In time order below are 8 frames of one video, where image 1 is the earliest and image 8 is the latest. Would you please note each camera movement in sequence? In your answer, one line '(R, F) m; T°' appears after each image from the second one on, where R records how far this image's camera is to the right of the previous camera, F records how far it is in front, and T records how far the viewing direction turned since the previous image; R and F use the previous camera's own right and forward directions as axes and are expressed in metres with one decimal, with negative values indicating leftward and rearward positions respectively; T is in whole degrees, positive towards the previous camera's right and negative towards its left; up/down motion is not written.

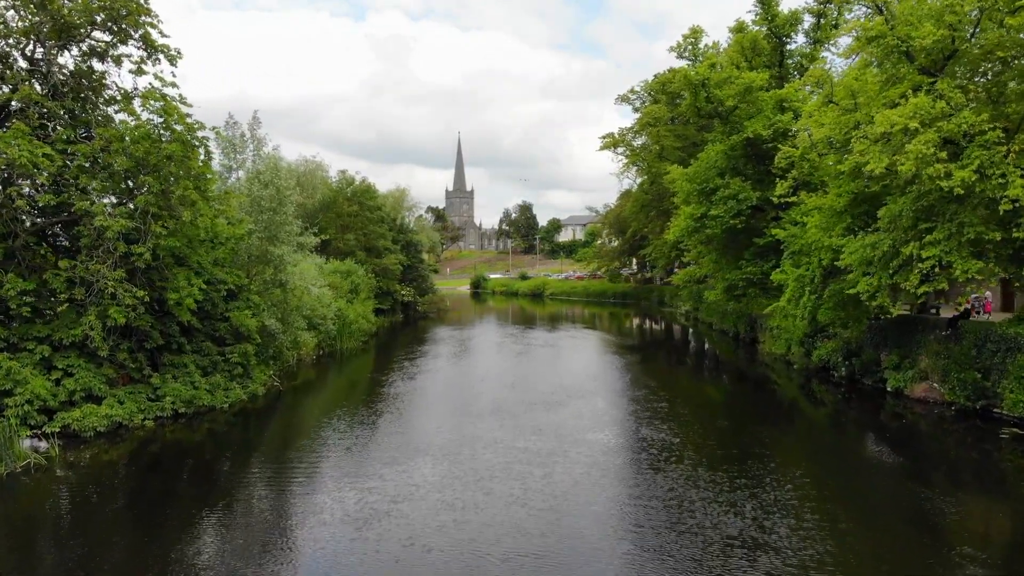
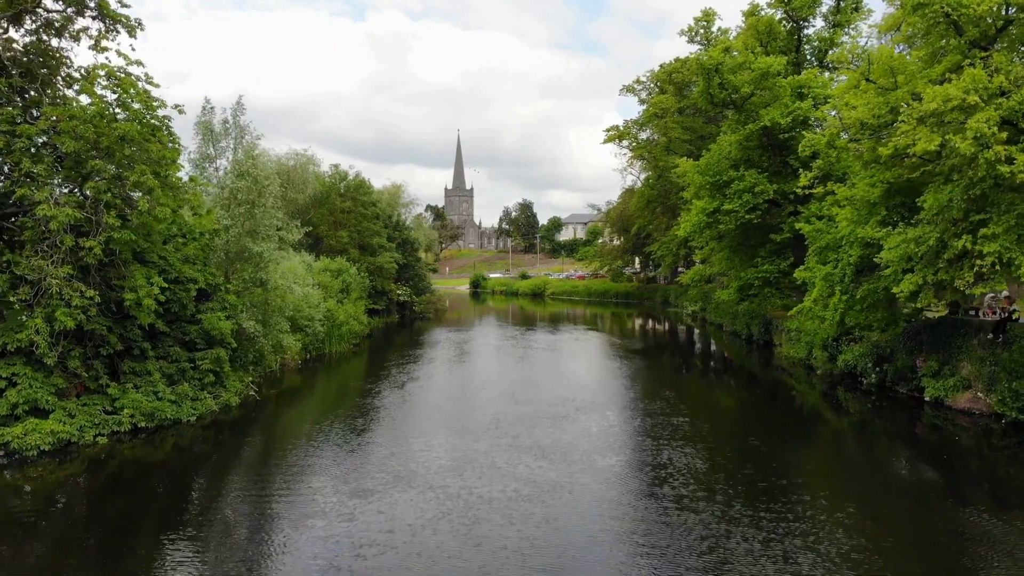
(0.0, +1.6) m; 0°
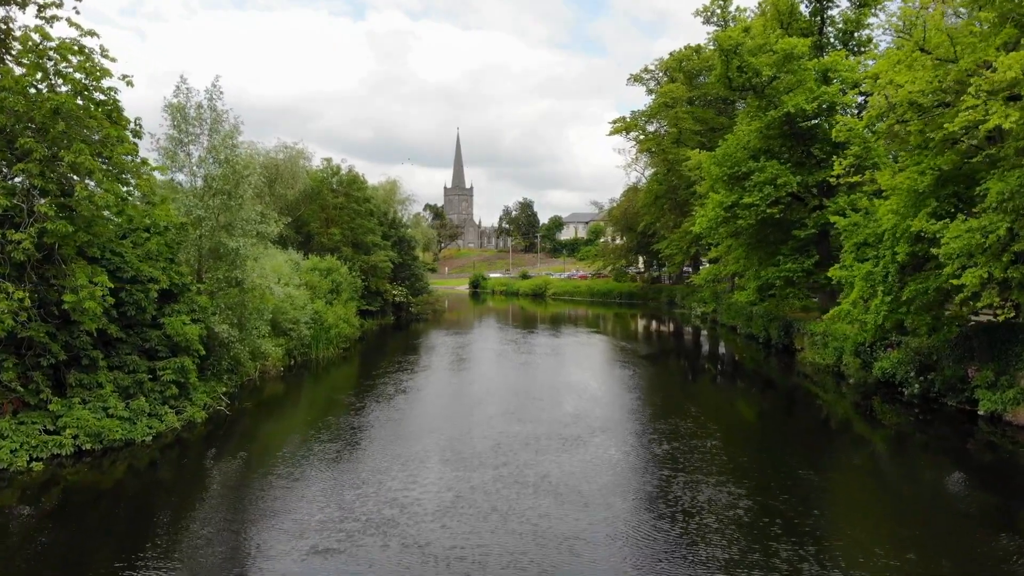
(-0.1, +1.8) m; 0°
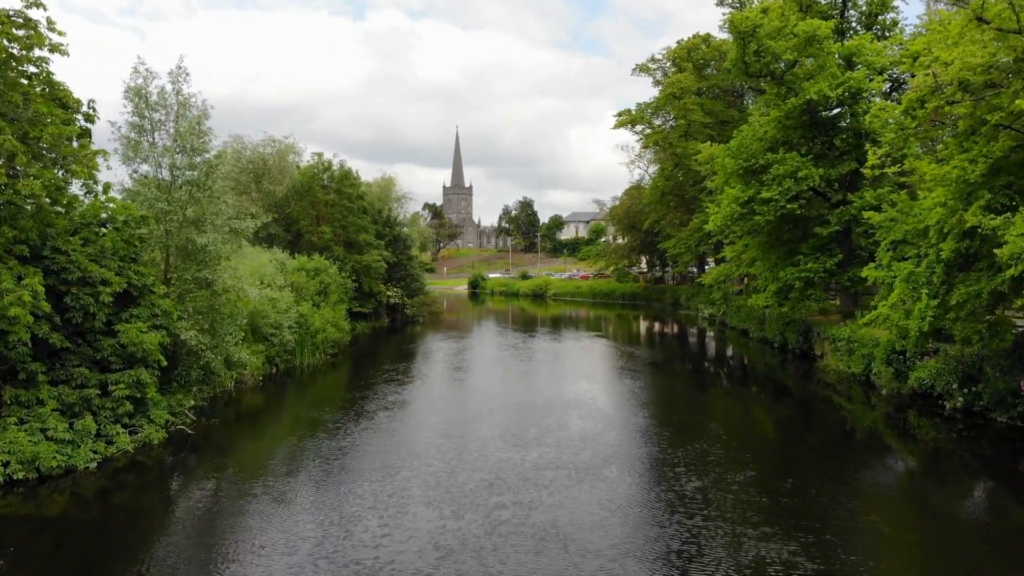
(0.0, +1.6) m; 0°
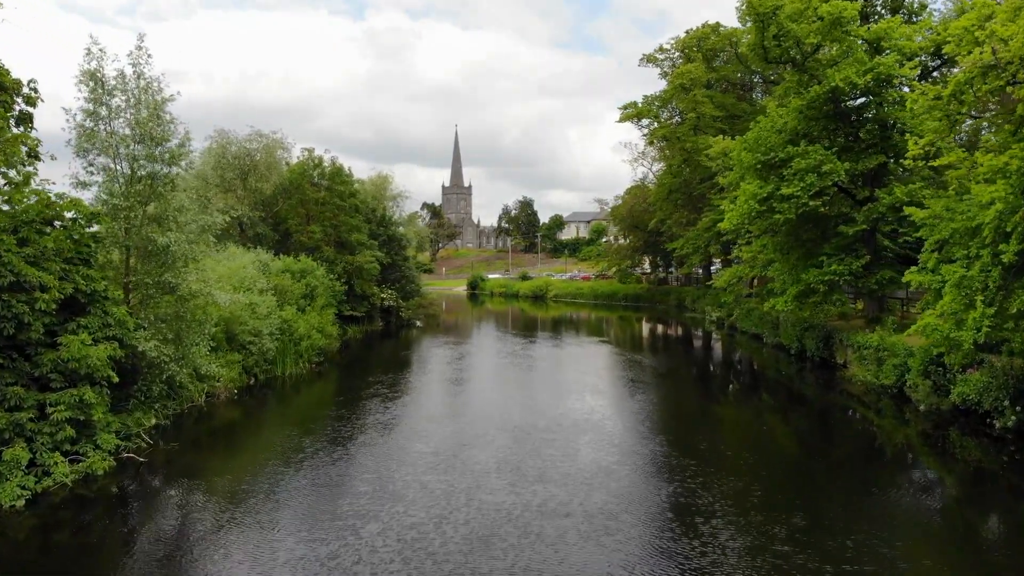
(0.0, +1.6) m; 0°
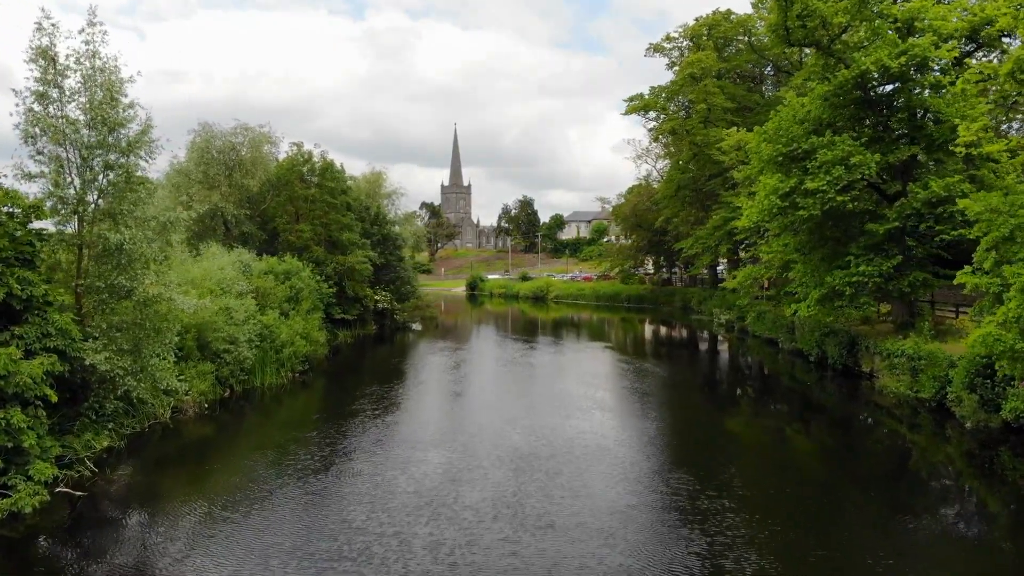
(0.0, +1.6) m; 0°
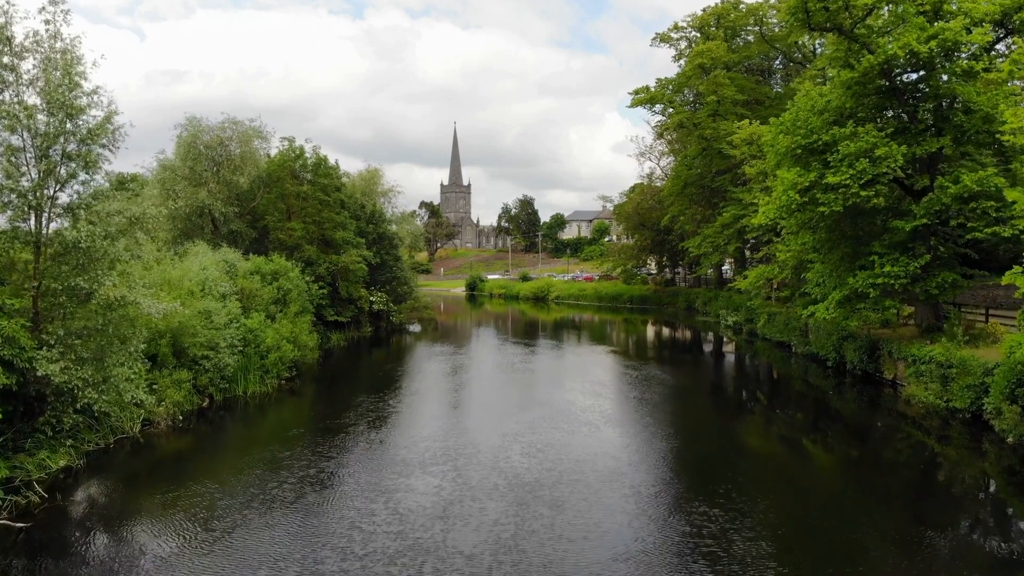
(0.0, +1.1) m; 0°
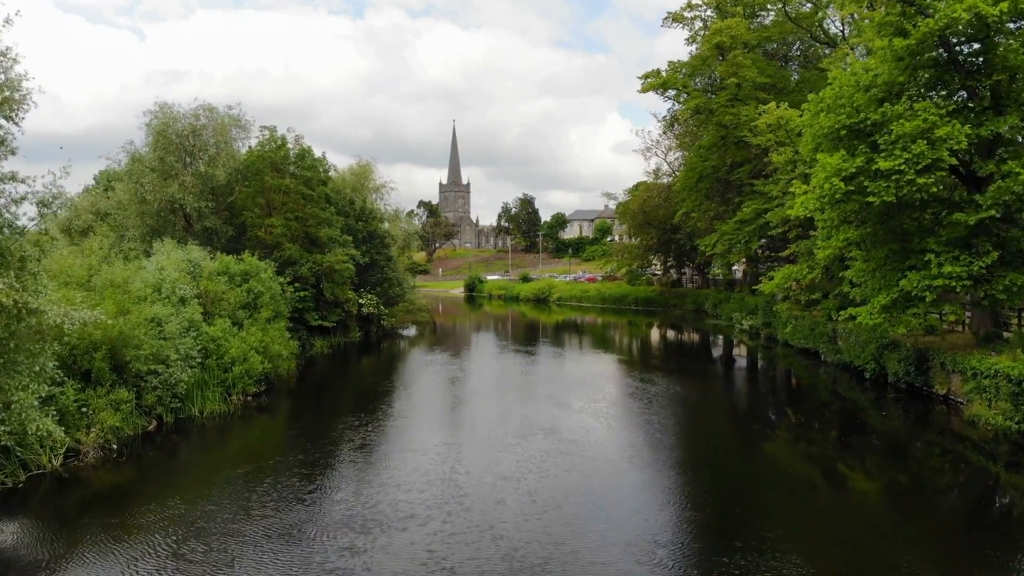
(0.0, +2.2) m; 0°
